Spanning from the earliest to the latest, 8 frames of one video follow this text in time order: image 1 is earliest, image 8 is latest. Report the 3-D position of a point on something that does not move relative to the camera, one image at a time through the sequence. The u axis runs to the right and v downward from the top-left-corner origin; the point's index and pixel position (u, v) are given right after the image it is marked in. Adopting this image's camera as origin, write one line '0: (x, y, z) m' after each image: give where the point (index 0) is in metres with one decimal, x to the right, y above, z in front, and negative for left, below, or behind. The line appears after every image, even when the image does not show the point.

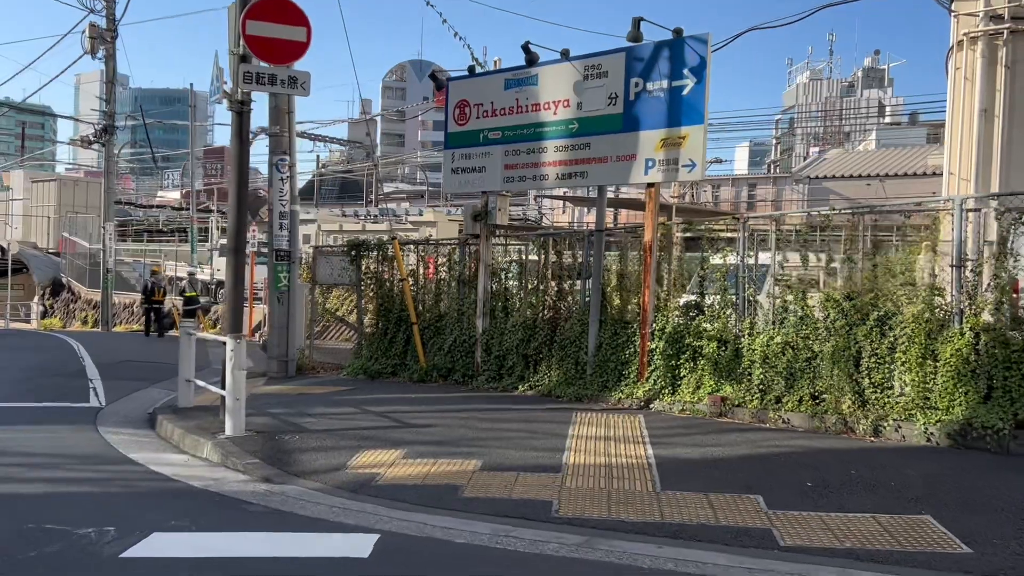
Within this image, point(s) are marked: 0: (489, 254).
0: (-0.3, +0.4, +12.3) m
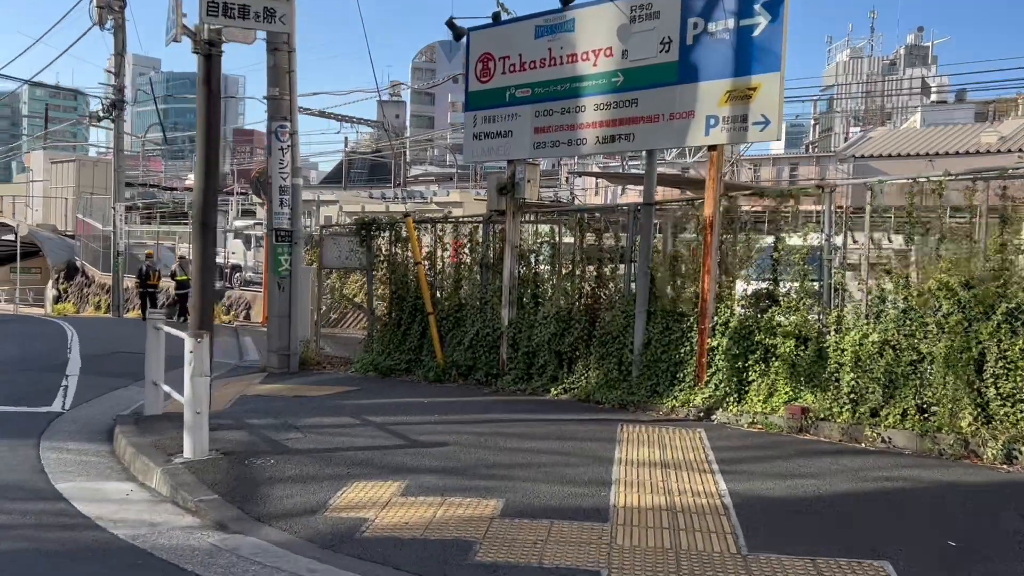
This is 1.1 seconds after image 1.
0: (0.0, +0.6, +10.5) m
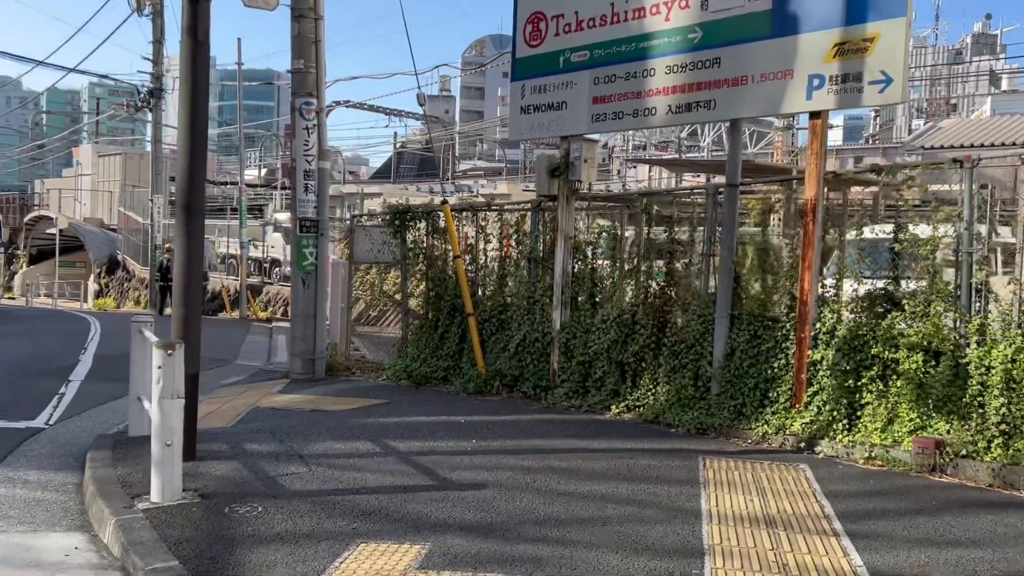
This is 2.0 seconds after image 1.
0: (+0.6, +0.6, +9.0) m
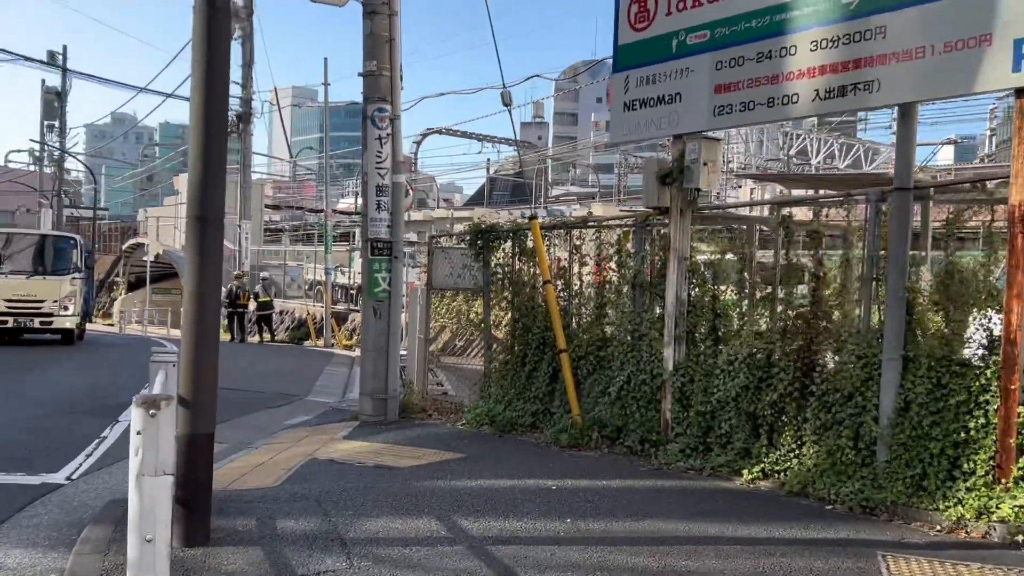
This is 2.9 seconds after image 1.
0: (+1.4, +0.4, +7.3) m
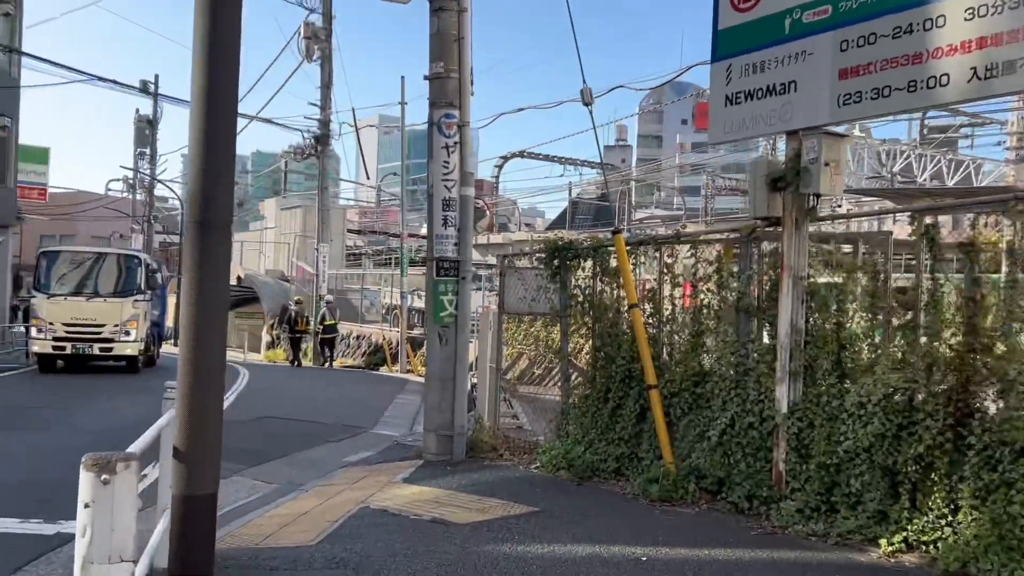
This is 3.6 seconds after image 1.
0: (+2.0, +0.2, +6.1) m
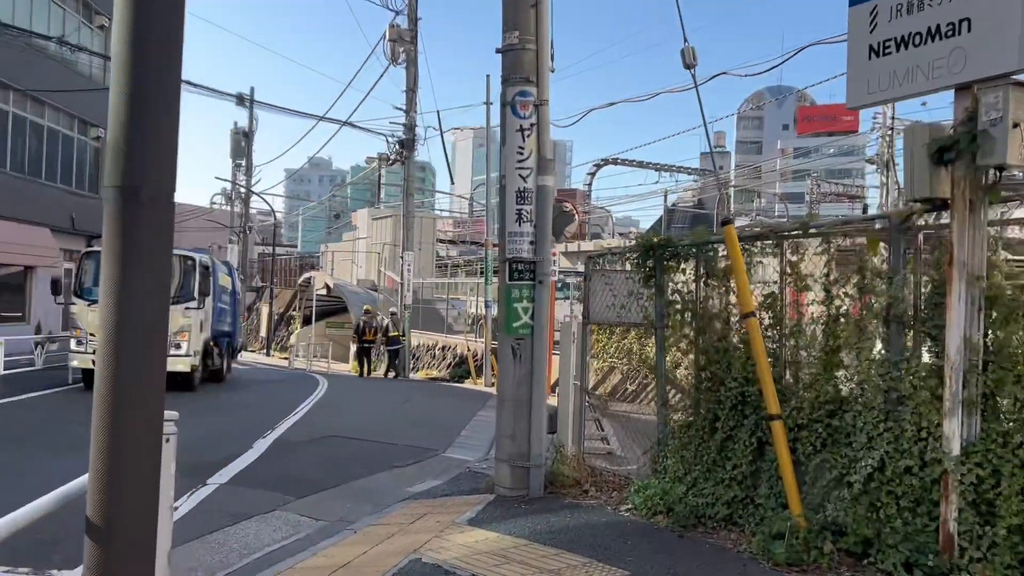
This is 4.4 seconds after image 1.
0: (+2.4, +0.2, +4.6) m
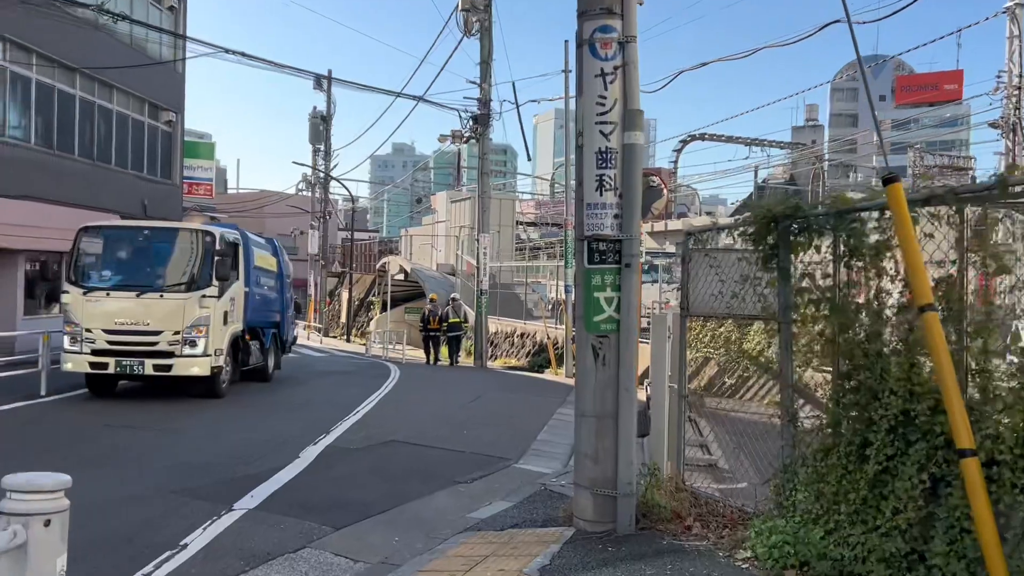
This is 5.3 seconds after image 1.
0: (+2.7, +0.3, +2.9) m
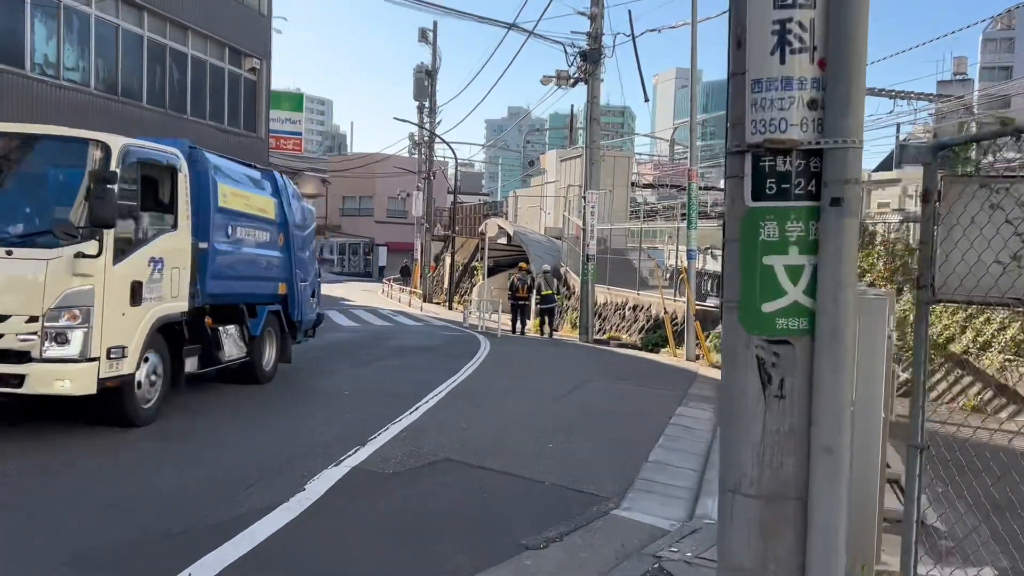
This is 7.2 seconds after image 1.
0: (+2.6, +0.3, -0.2) m
